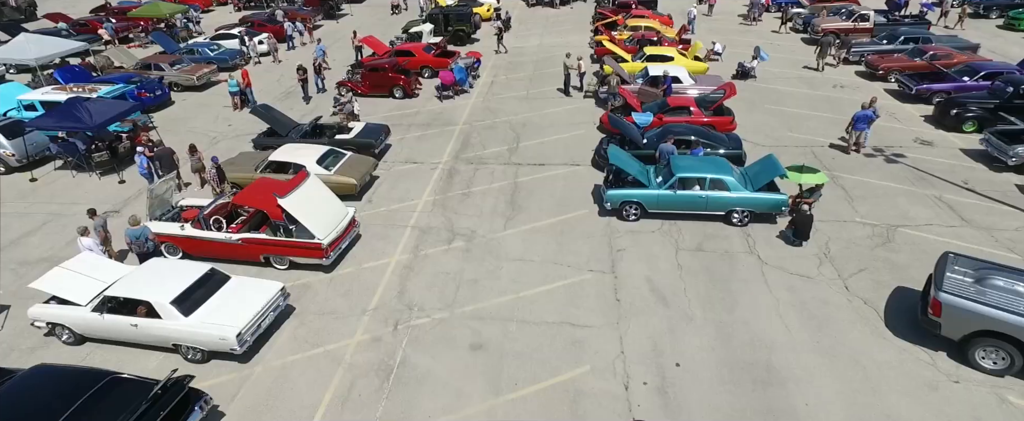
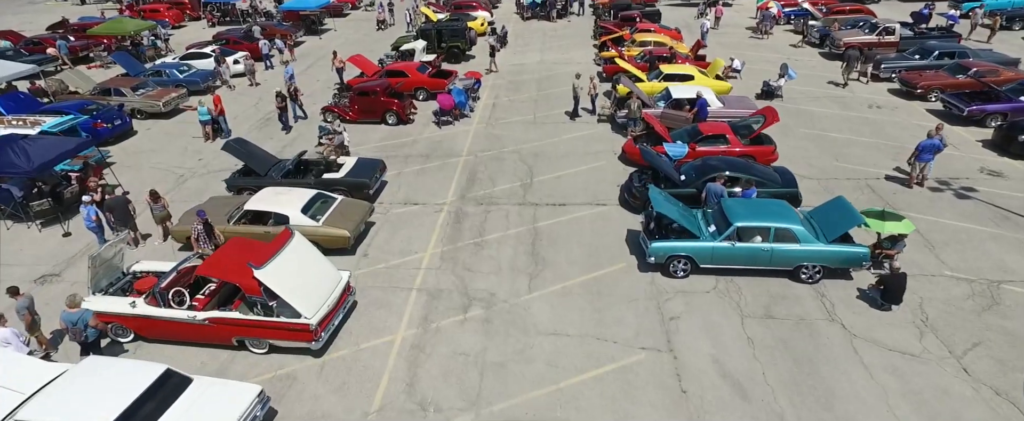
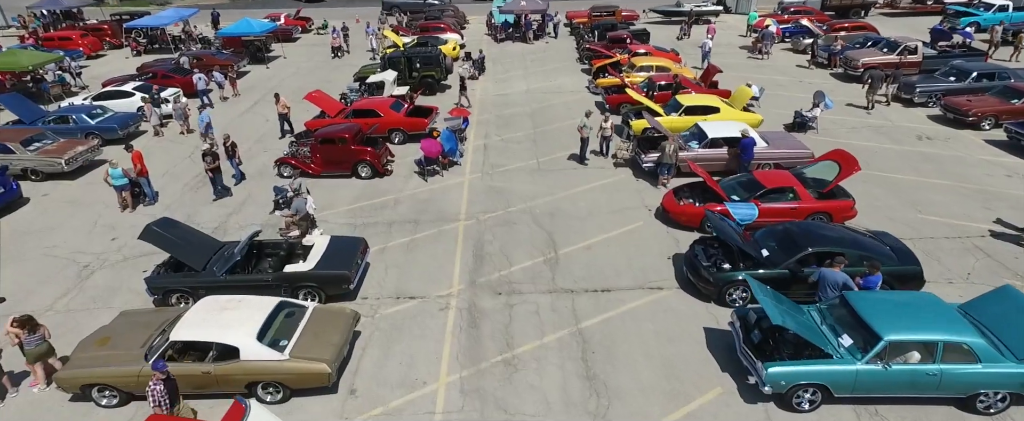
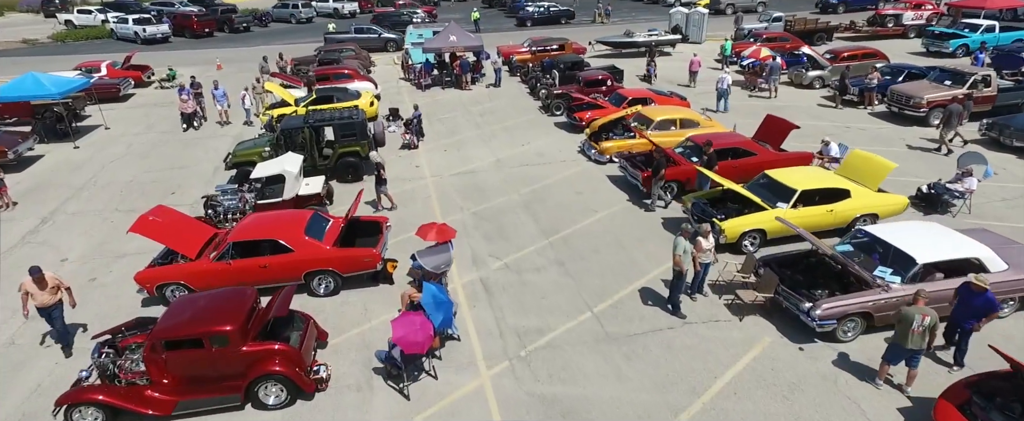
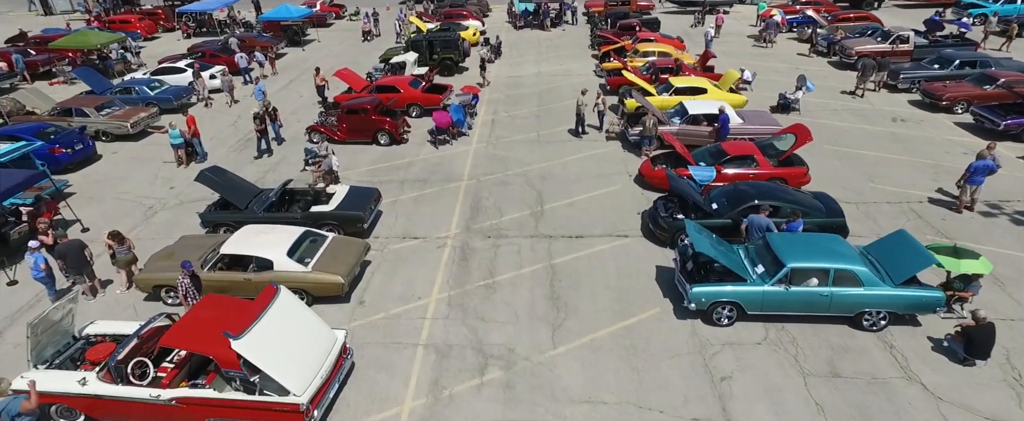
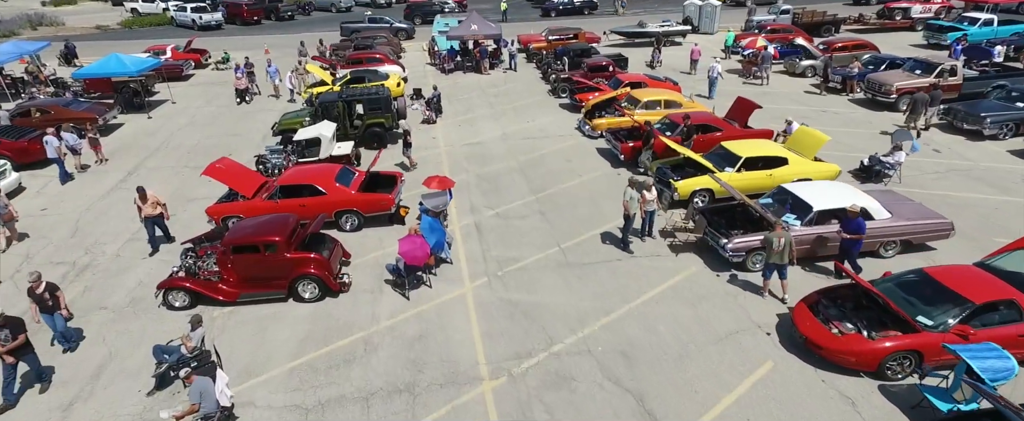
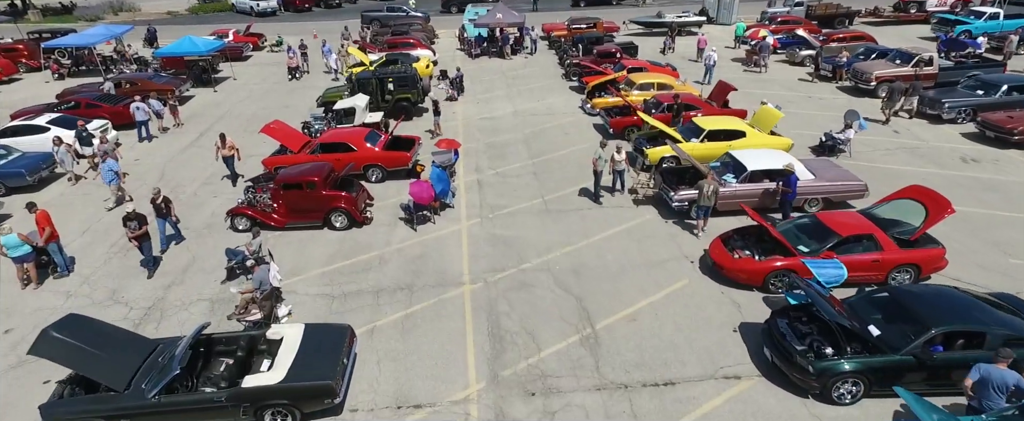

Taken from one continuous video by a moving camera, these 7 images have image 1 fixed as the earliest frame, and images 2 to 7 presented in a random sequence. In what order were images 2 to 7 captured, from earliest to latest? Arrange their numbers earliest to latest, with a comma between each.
2, 5, 3, 7, 6, 4
